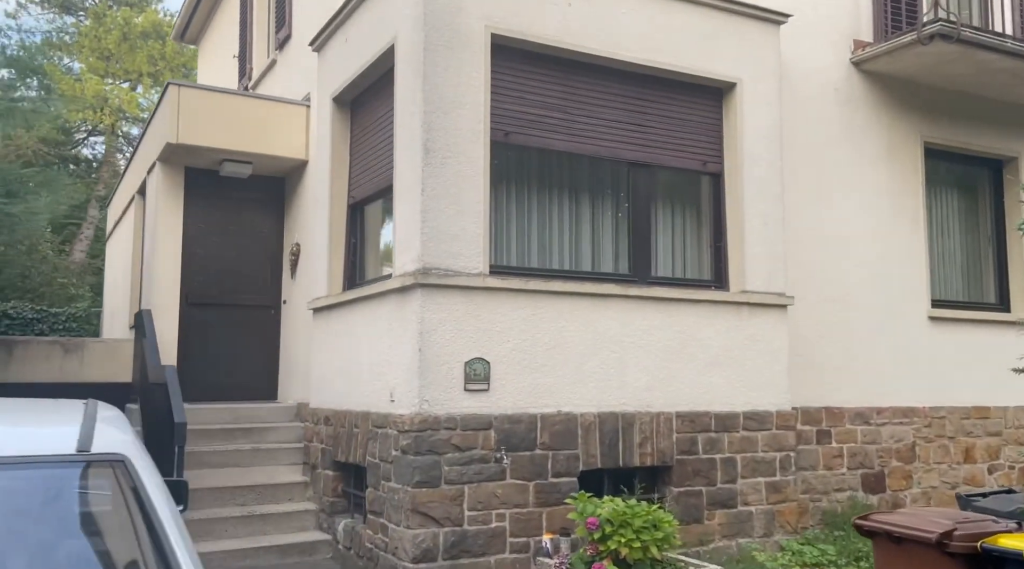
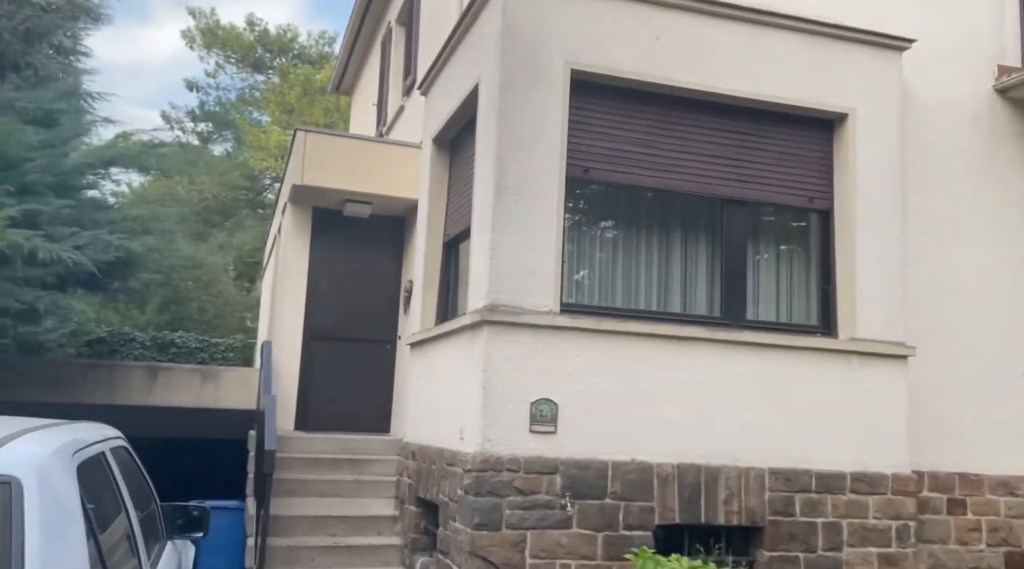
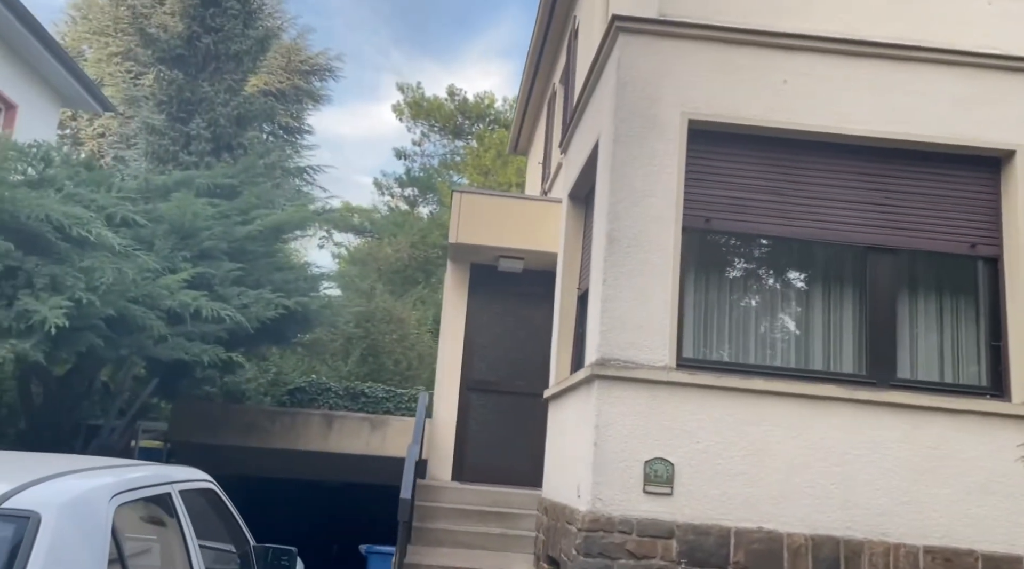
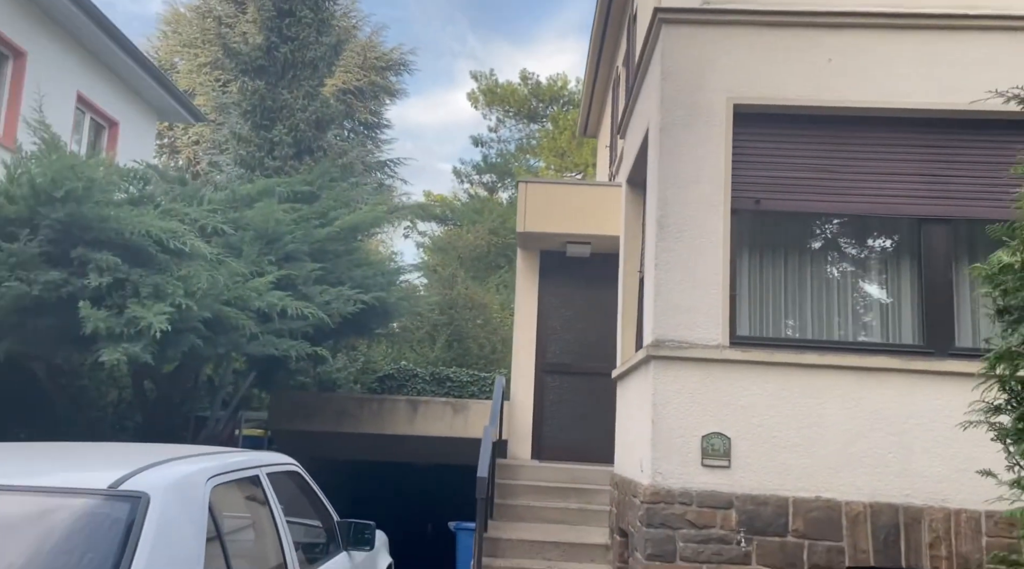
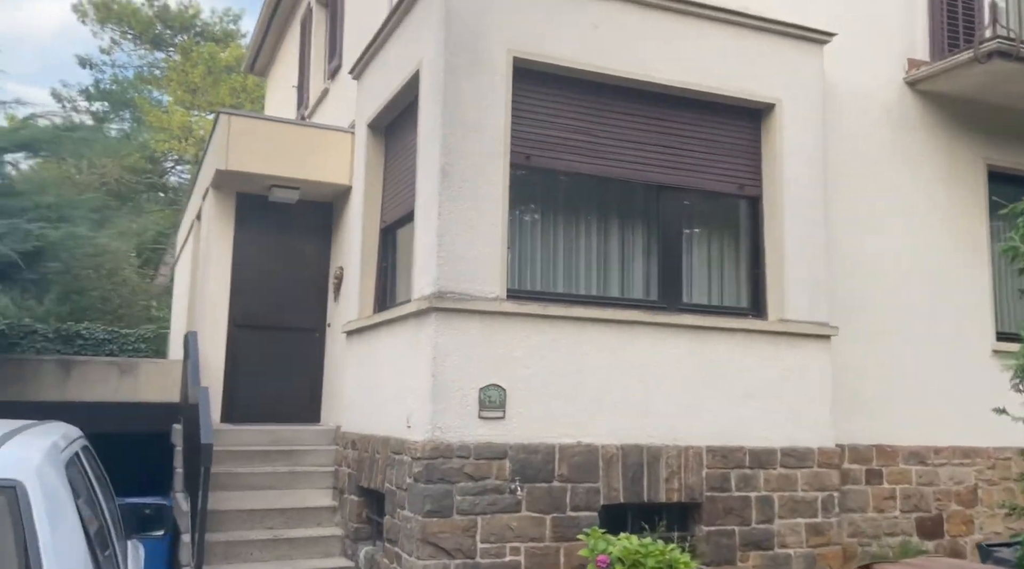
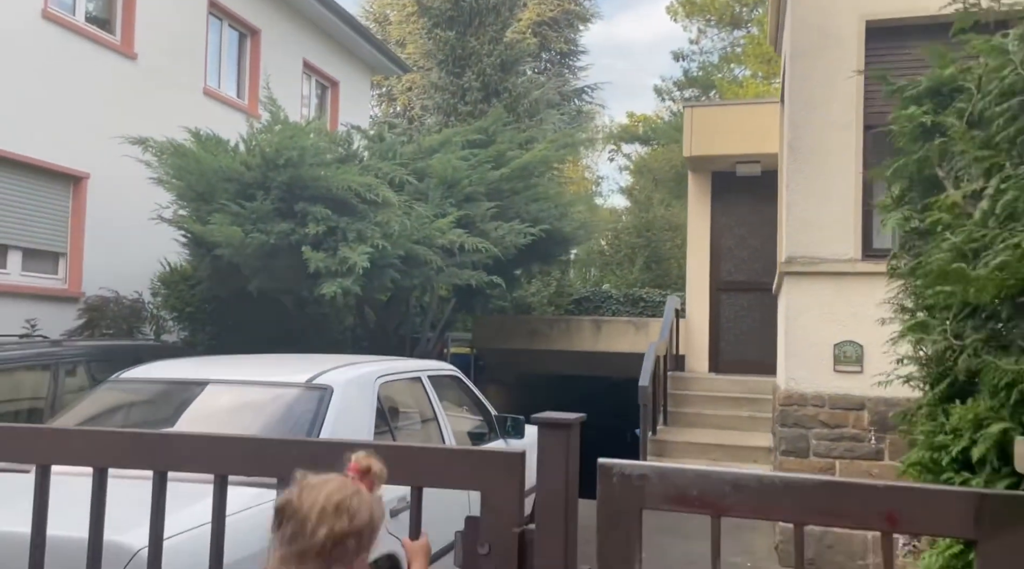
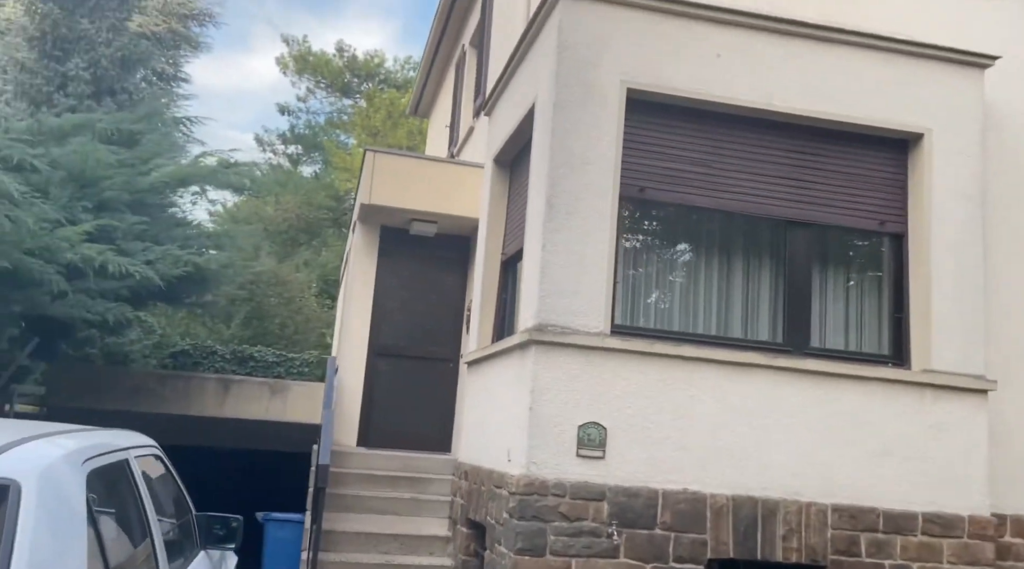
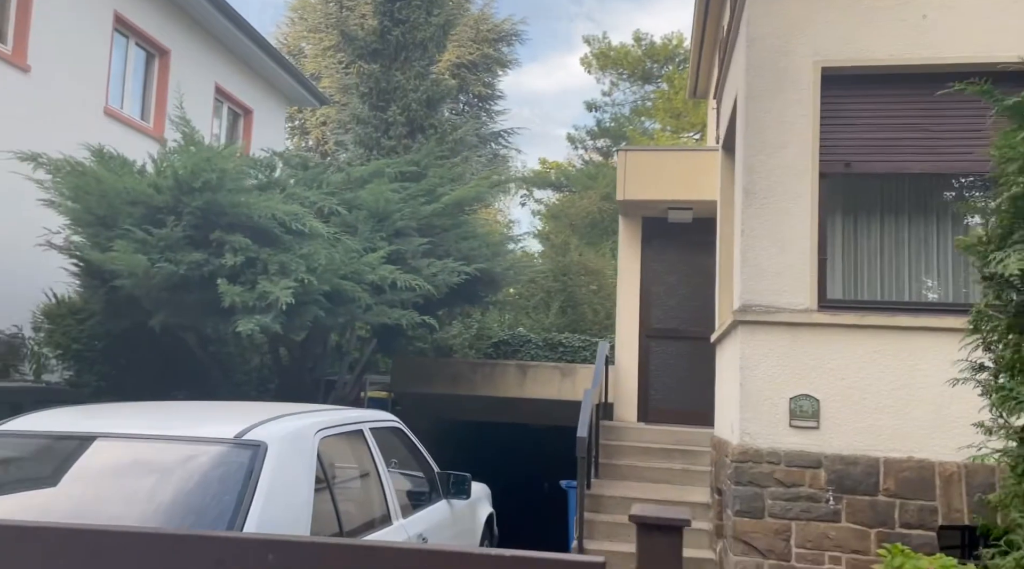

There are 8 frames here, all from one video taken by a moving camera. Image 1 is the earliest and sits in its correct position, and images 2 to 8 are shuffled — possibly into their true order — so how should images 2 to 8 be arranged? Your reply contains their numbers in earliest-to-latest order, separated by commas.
5, 2, 7, 3, 4, 8, 6
